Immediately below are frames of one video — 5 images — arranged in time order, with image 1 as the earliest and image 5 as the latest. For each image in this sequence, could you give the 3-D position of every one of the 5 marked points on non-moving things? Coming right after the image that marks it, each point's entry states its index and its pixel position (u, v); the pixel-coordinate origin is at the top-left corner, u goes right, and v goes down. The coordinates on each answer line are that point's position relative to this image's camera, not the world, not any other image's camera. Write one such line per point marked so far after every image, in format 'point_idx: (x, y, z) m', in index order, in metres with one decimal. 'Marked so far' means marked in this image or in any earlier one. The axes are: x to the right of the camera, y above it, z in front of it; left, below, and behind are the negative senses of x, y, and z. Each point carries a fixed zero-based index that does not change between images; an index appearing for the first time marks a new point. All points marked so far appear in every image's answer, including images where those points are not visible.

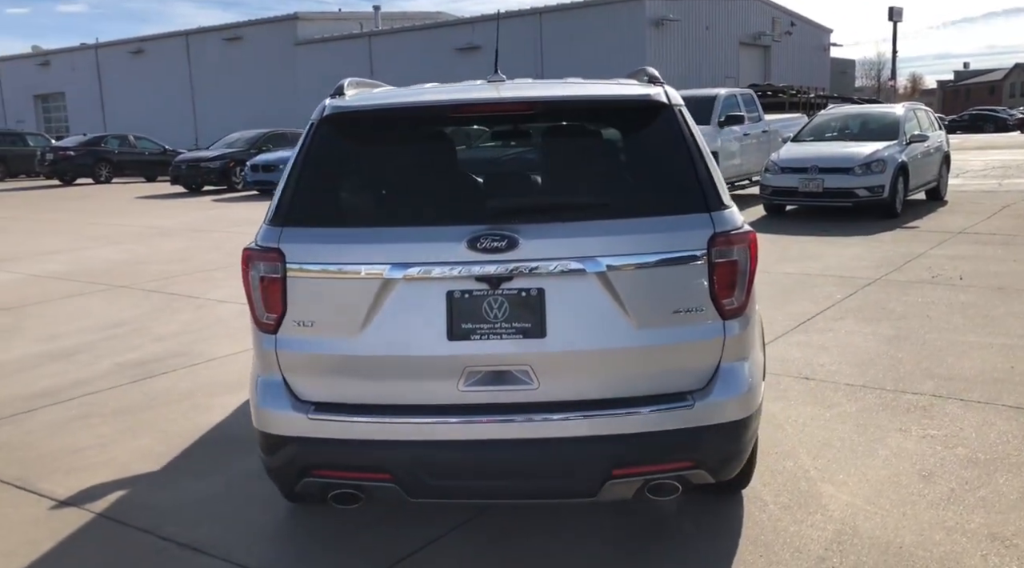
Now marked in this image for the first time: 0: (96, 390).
0: (-2.7, -0.7, +5.4) m
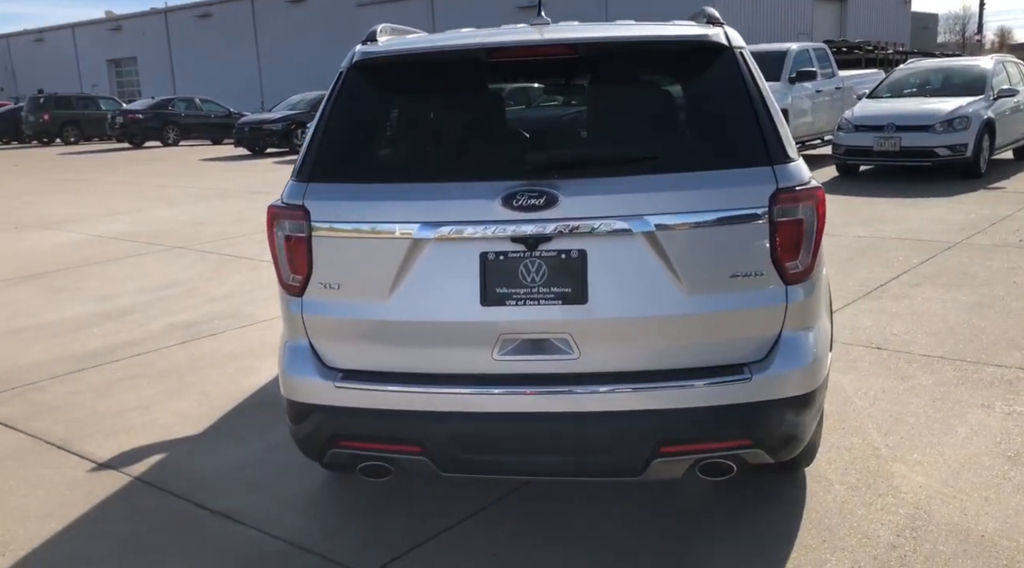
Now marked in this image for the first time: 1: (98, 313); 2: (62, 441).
0: (-2.4, -0.4, +5.4) m
1: (-3.1, -0.2, +6.4) m
2: (-2.1, -0.8, +4.0) m
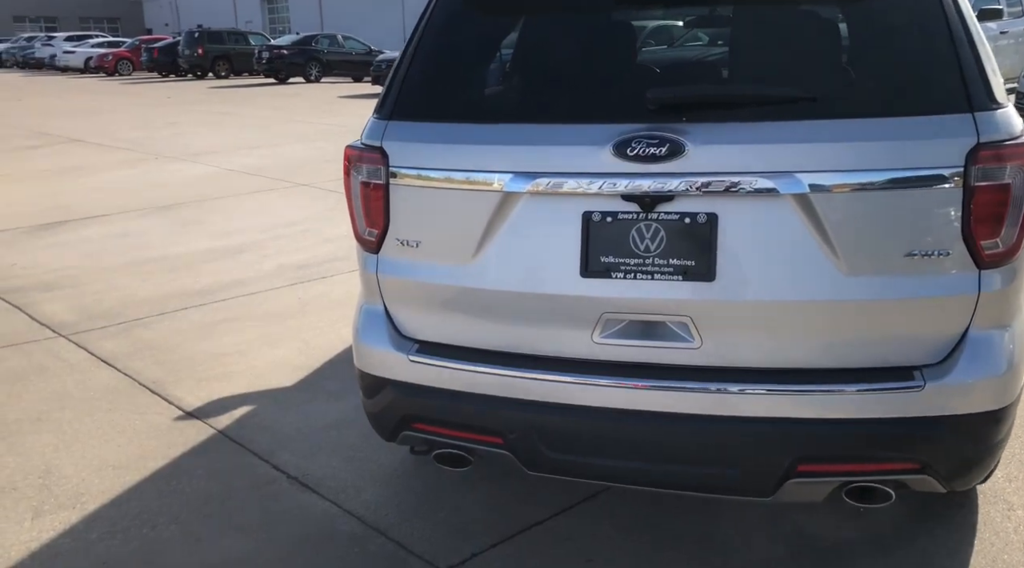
0: (-1.6, -0.1, +5.3) m
1: (-2.2, +0.3, +6.4) m
2: (-1.7, -0.5, +3.9) m
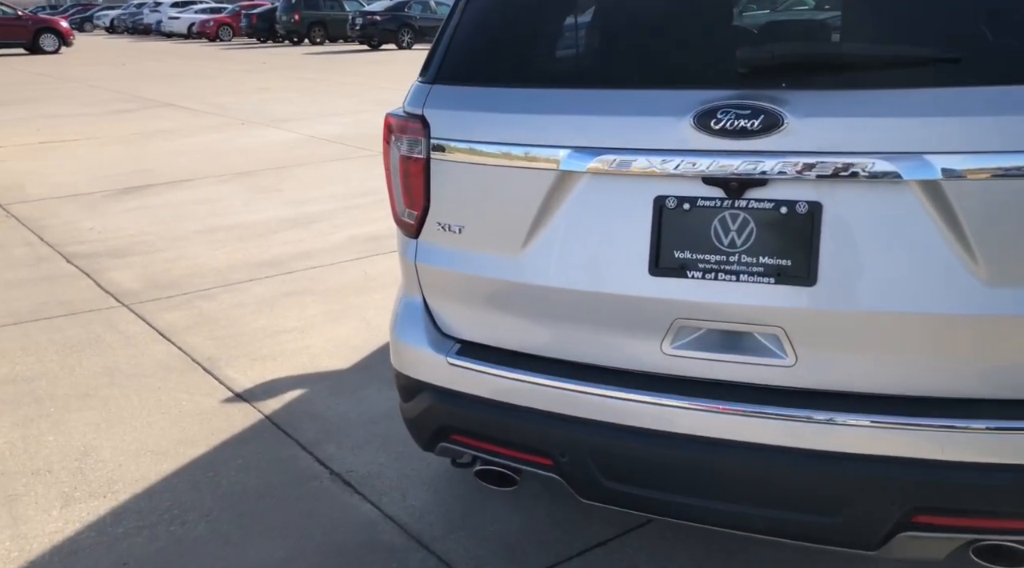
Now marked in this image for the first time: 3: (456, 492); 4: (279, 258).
0: (-1.2, +0.1, +5.1) m
1: (-1.6, +0.5, +6.2) m
2: (-1.4, -0.3, +3.8) m
3: (-0.2, -0.7, +2.7) m
4: (-1.5, +0.2, +5.2) m
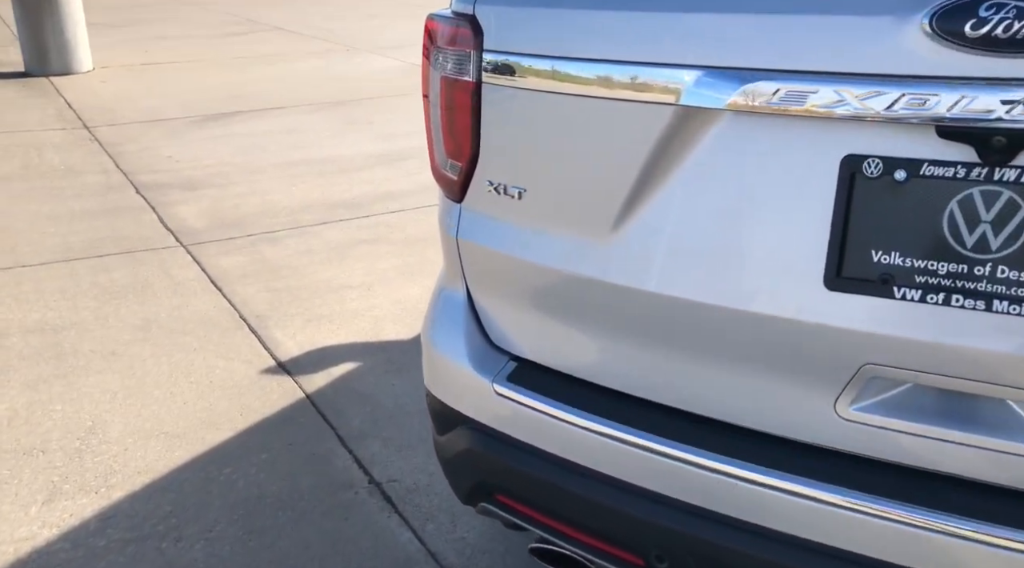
0: (-0.6, +0.4, +4.5) m
1: (-0.9, +0.9, +5.7) m
2: (-1.0, -0.1, +3.3) m
3: (0.0, -0.6, +2.1) m
4: (-0.9, +0.5, +4.7) m
